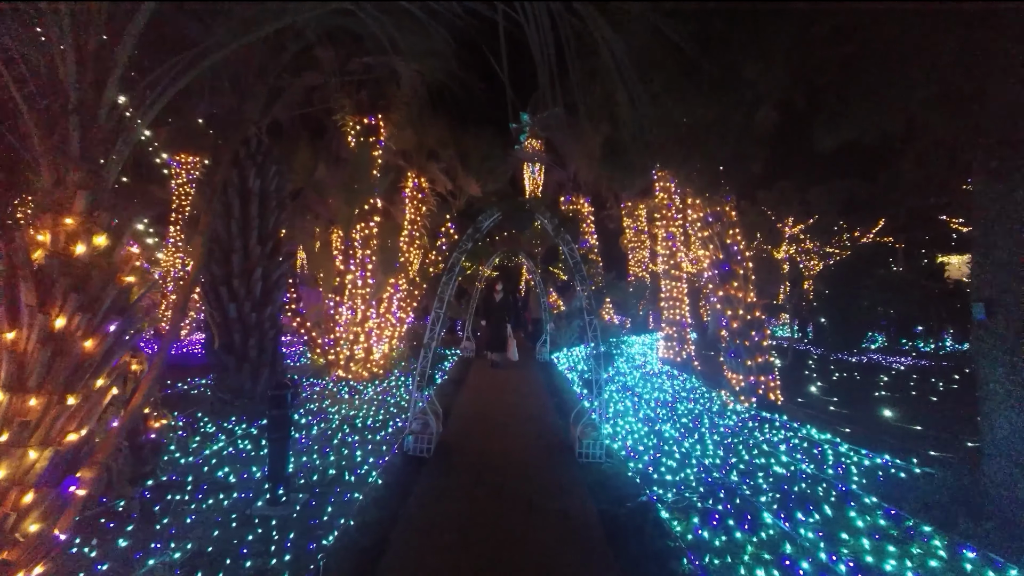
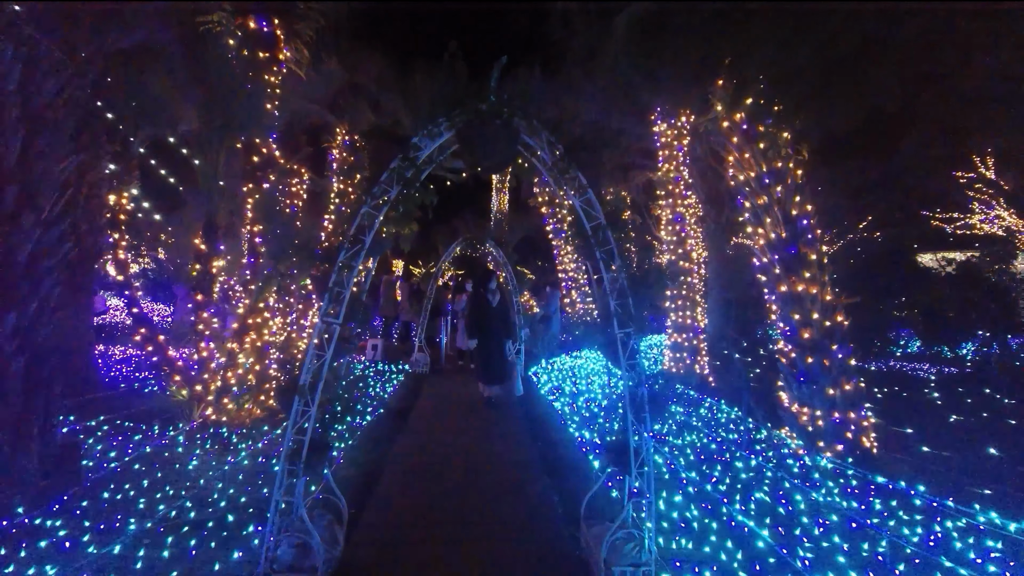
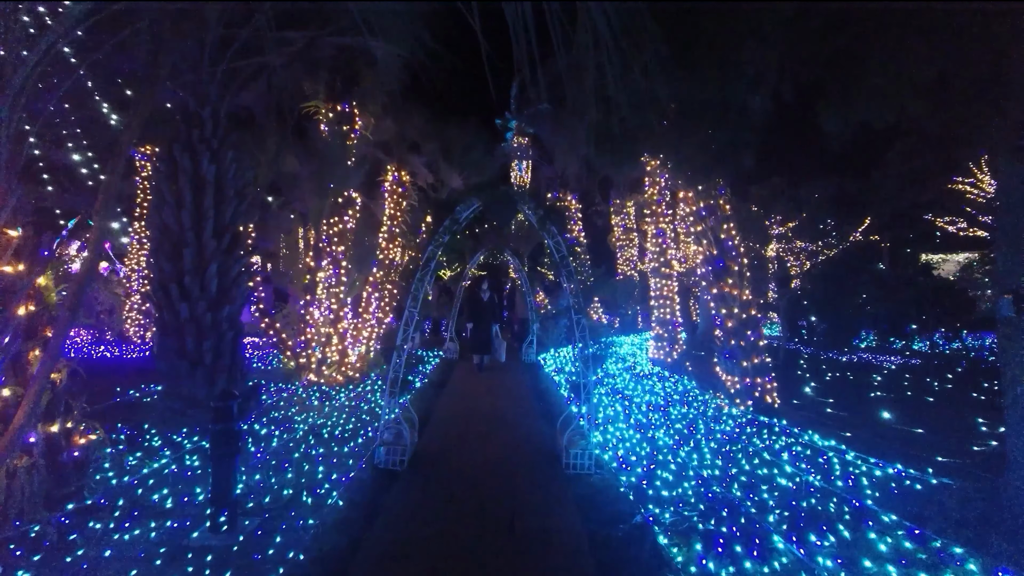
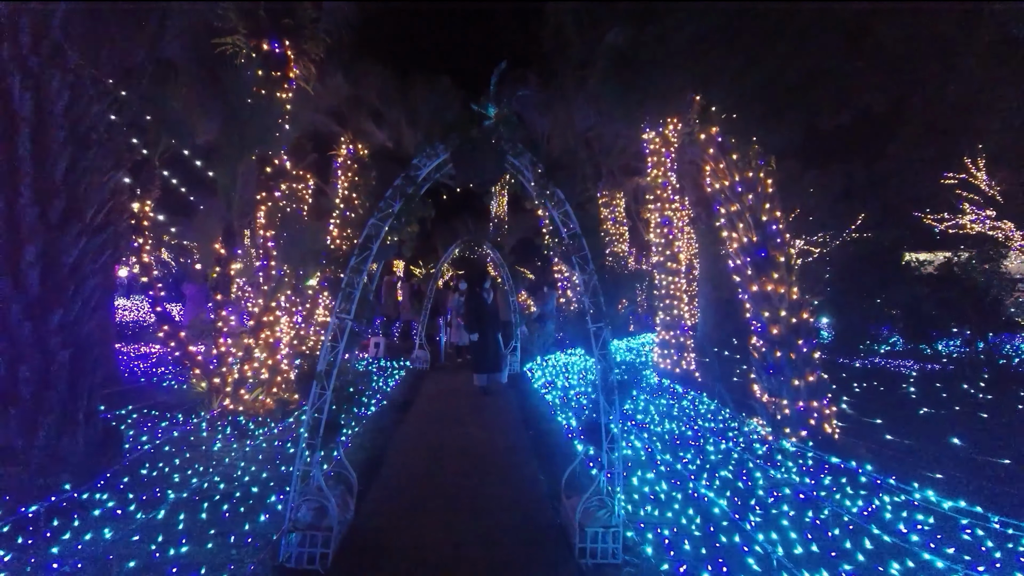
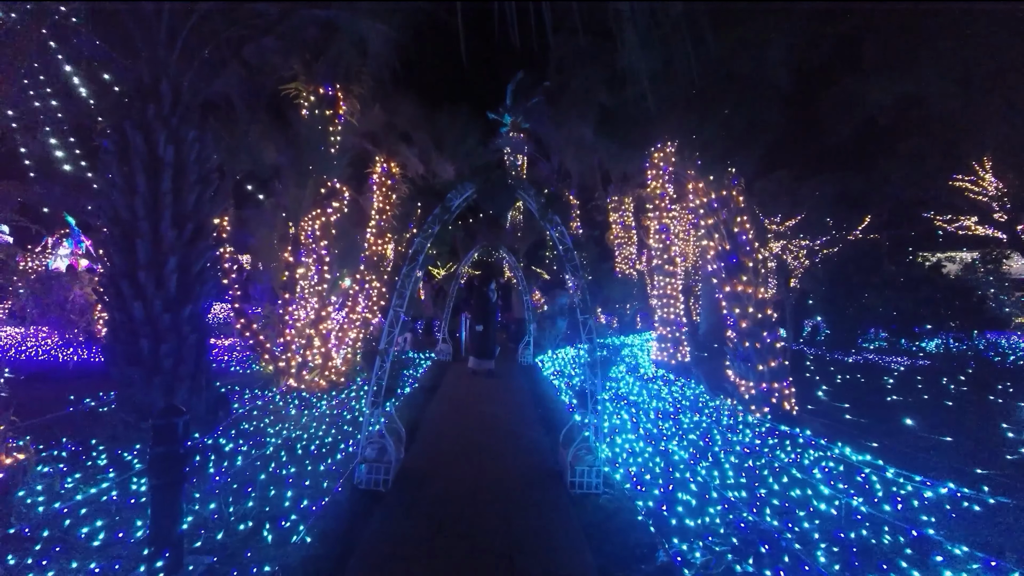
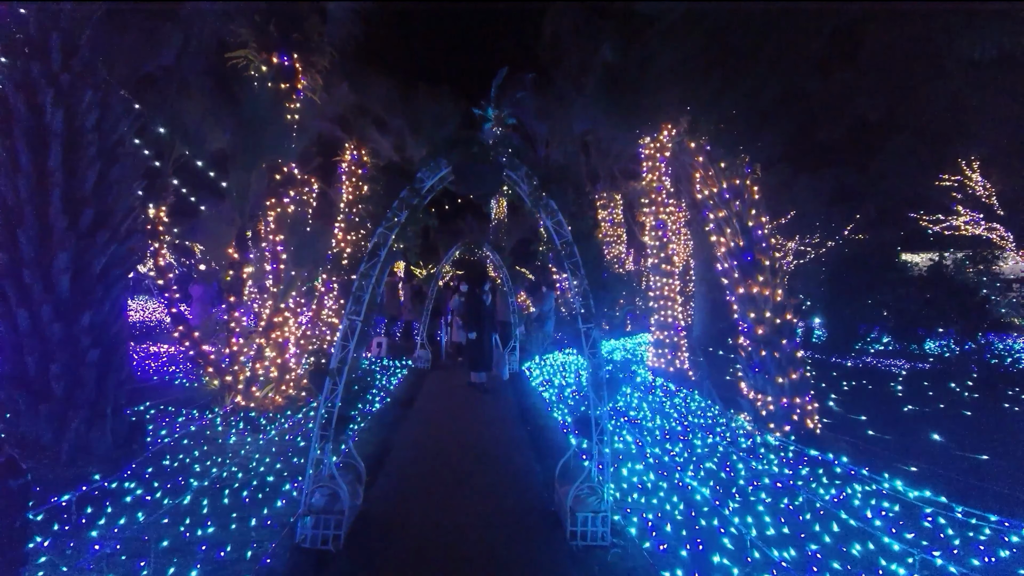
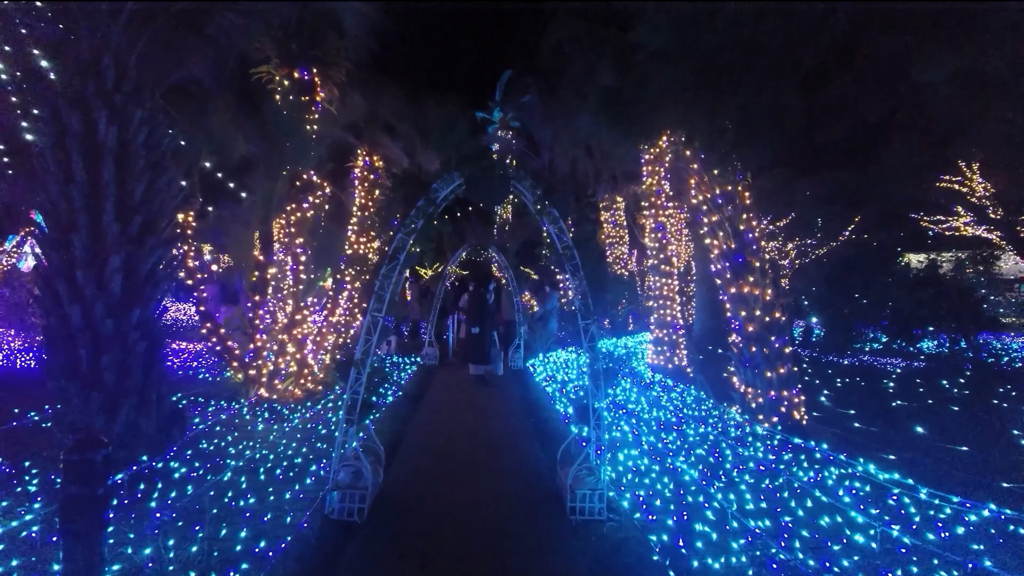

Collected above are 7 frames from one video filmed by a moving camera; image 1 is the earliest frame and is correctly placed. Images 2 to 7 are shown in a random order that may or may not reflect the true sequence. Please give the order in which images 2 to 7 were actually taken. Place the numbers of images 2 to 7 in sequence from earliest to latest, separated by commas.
3, 5, 7, 6, 4, 2
